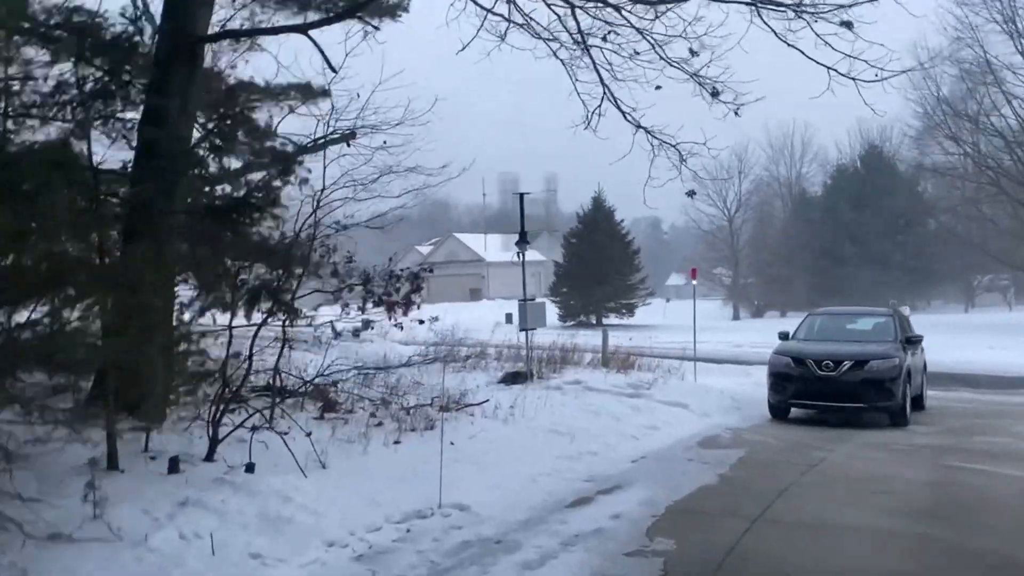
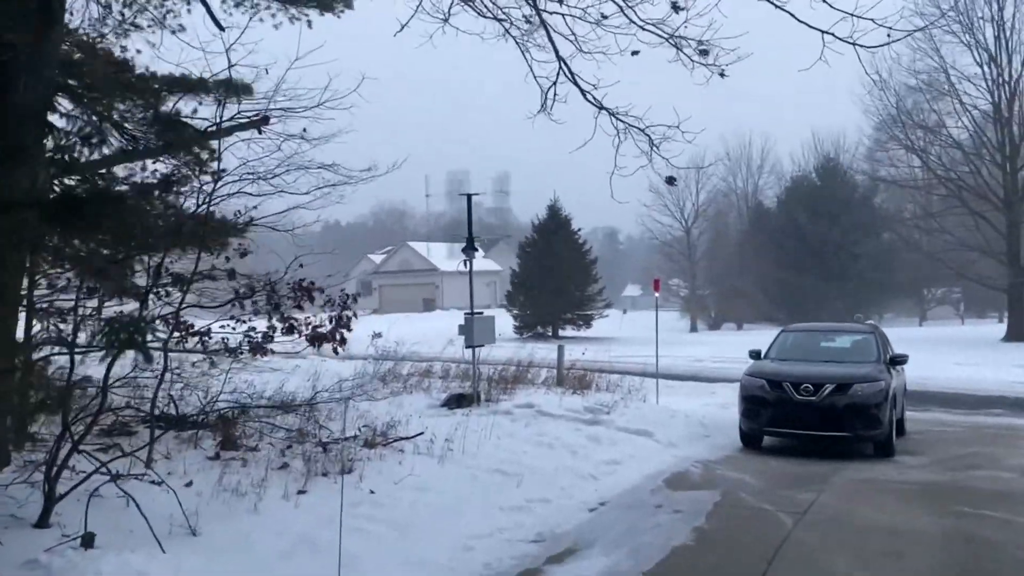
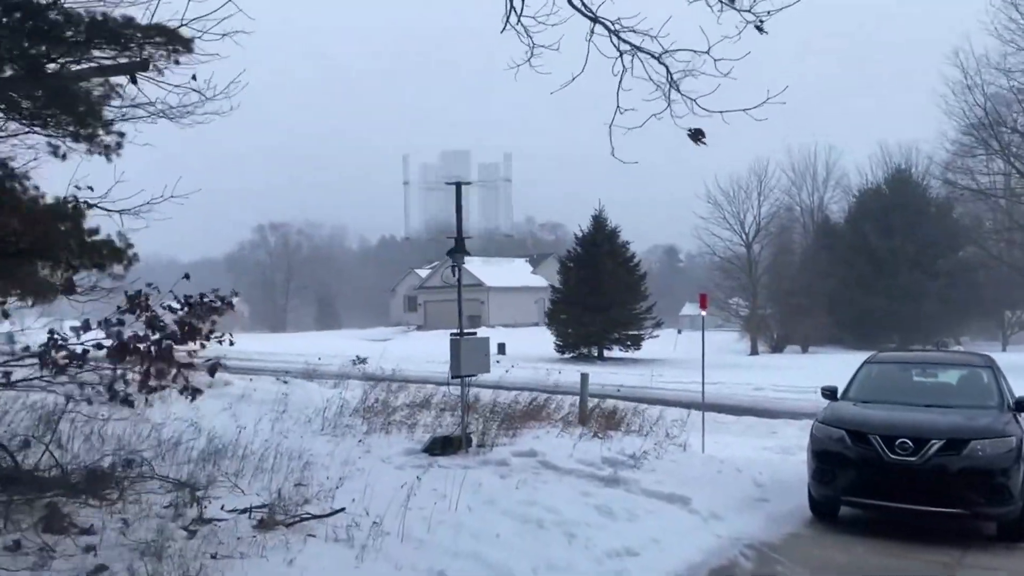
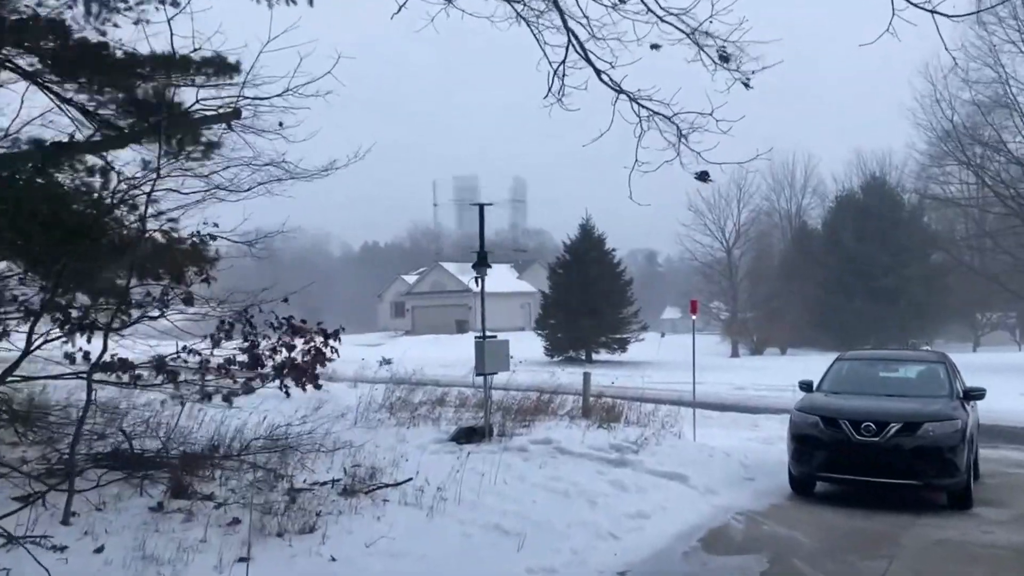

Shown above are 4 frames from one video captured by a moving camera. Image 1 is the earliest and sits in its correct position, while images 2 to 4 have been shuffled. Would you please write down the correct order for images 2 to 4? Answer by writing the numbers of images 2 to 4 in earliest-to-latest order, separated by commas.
2, 4, 3
